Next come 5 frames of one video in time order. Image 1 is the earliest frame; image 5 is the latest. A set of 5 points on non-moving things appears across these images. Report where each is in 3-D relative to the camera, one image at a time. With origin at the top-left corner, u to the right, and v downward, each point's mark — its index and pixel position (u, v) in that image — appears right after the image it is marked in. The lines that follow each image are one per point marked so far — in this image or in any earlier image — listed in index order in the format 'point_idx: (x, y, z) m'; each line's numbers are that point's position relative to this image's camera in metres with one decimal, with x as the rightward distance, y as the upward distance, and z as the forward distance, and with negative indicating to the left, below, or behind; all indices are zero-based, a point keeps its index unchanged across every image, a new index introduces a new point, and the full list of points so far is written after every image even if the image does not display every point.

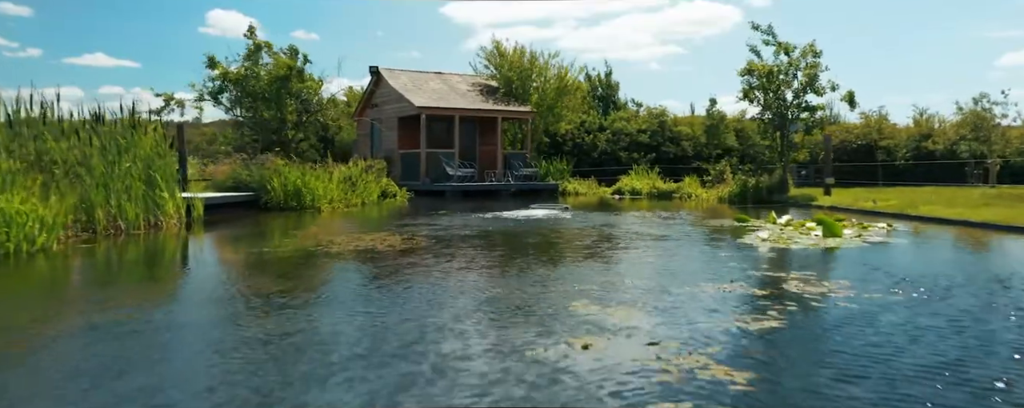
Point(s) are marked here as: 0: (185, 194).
0: (-5.7, +0.2, +11.6) m
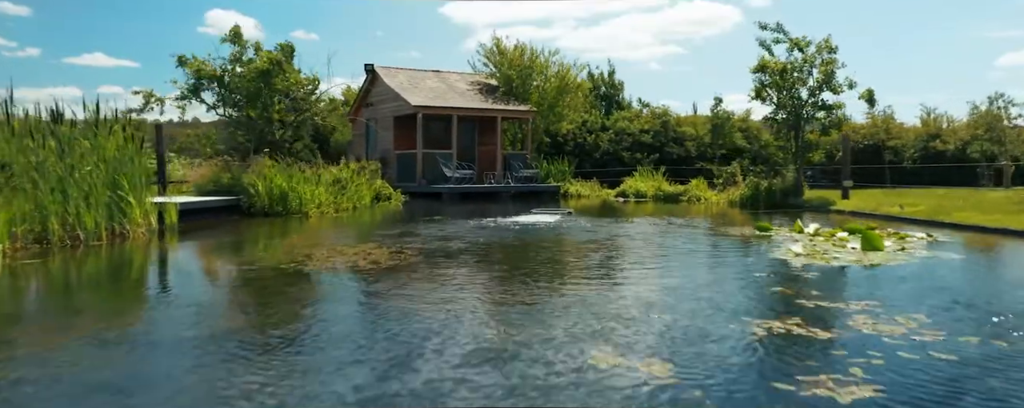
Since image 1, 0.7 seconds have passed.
0: (-5.7, +0.1, +10.7) m
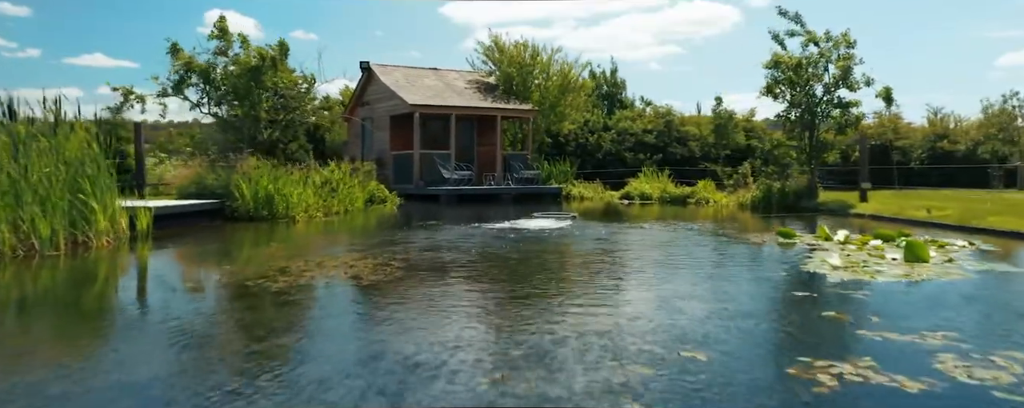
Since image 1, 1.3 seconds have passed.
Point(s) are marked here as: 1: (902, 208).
0: (-5.7, 0.0, +10.0) m
1: (+7.0, -0.1, +12.2) m
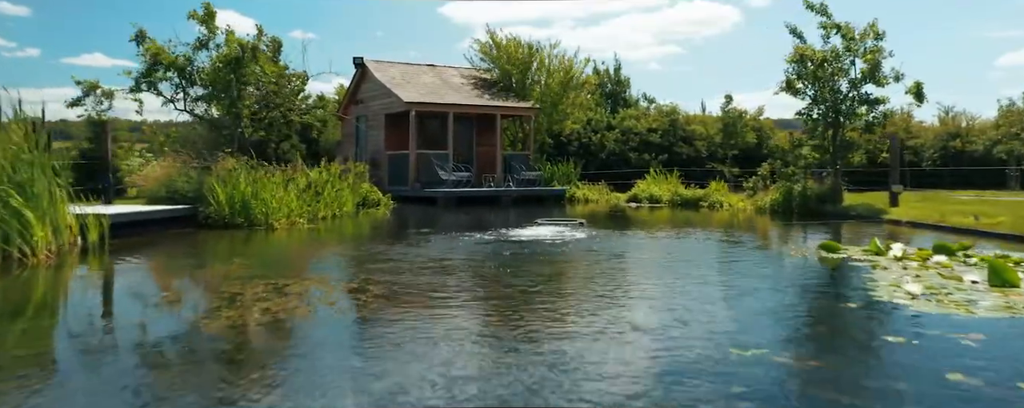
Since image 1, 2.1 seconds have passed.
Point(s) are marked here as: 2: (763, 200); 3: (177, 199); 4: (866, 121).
0: (-5.6, -0.1, +8.9) m
1: (+7.0, -0.2, +11.1) m
2: (+5.6, +0.1, +15.2) m
3: (-5.5, +0.1, +11.2) m
4: (+7.2, +1.7, +13.8) m
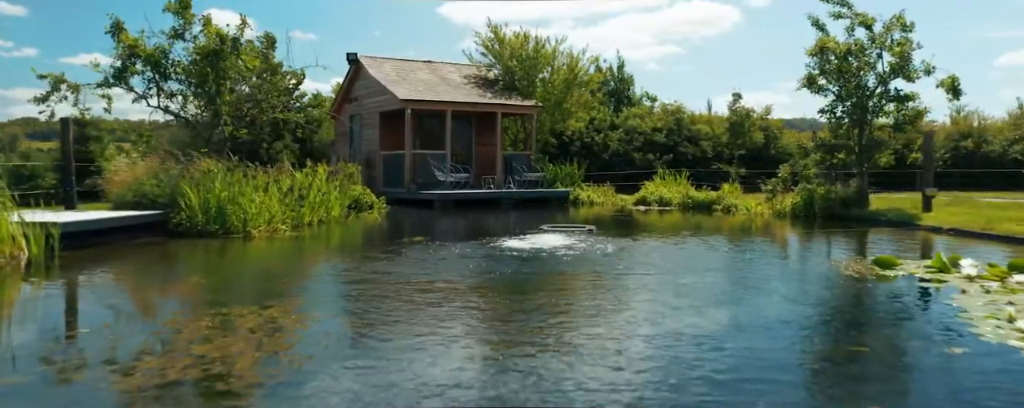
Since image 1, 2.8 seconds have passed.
0: (-5.6, -0.2, +8.0) m
1: (+7.1, -0.2, +10.1) m
2: (+5.7, 0.0, +14.3) m
3: (-5.5, 0.0, +10.2) m
4: (+7.3, +1.6, +12.8) m
